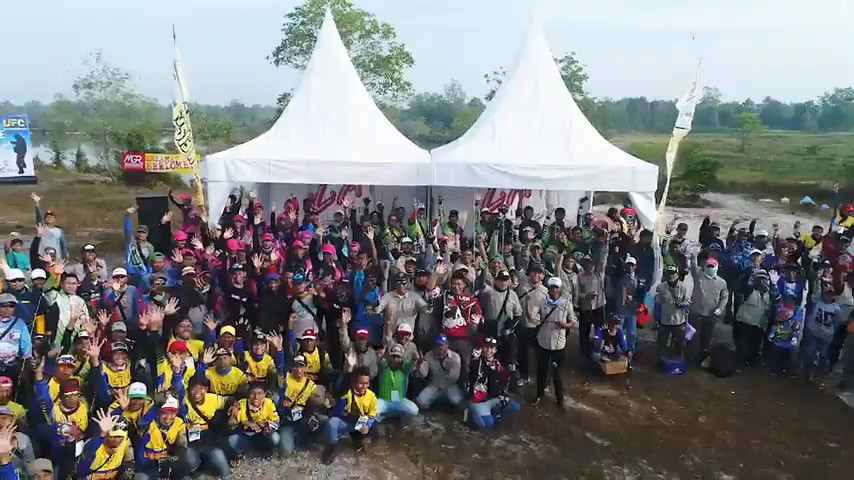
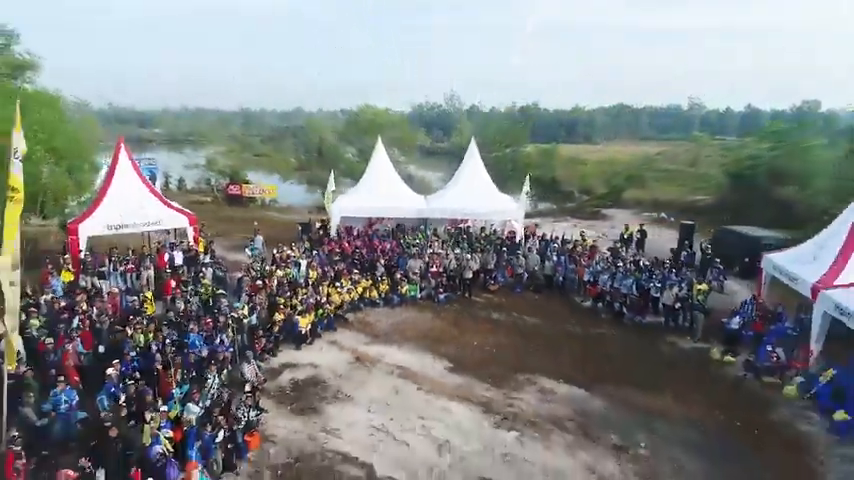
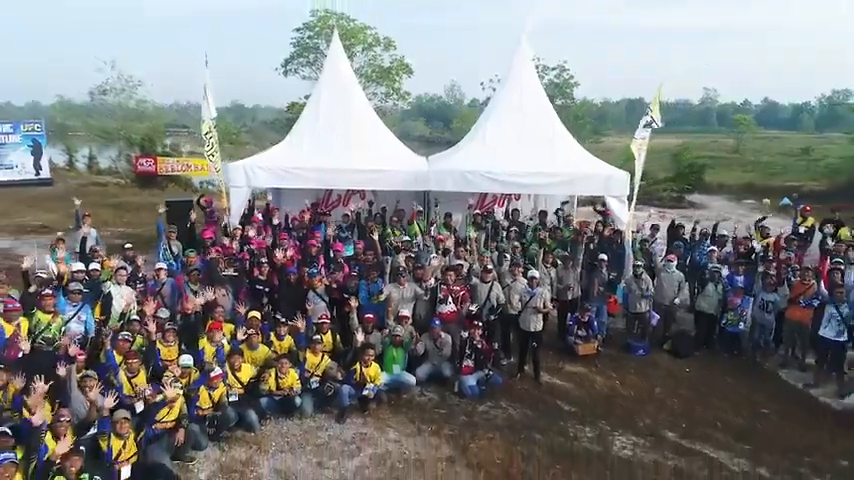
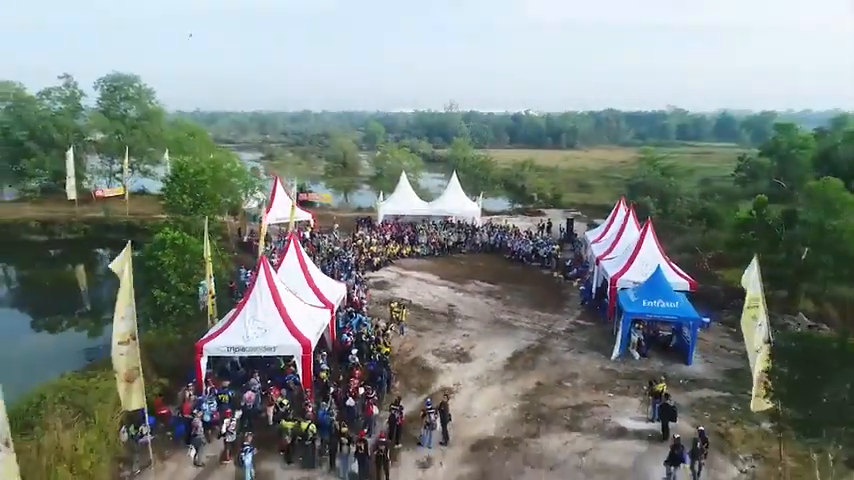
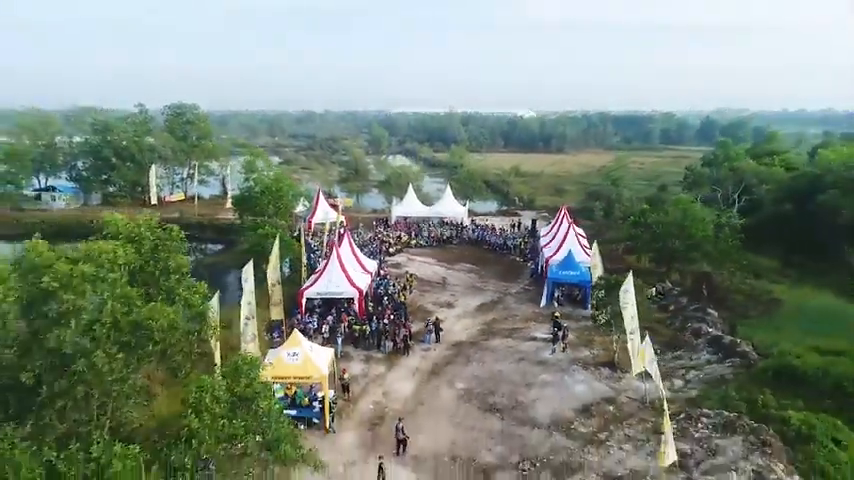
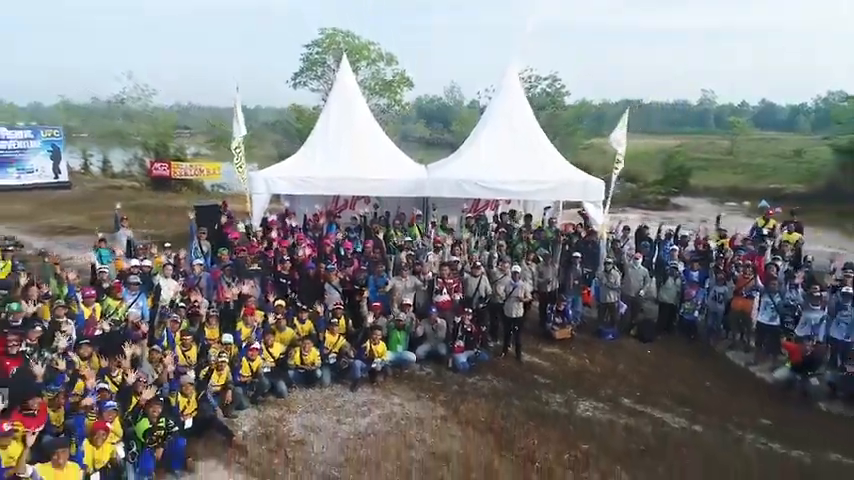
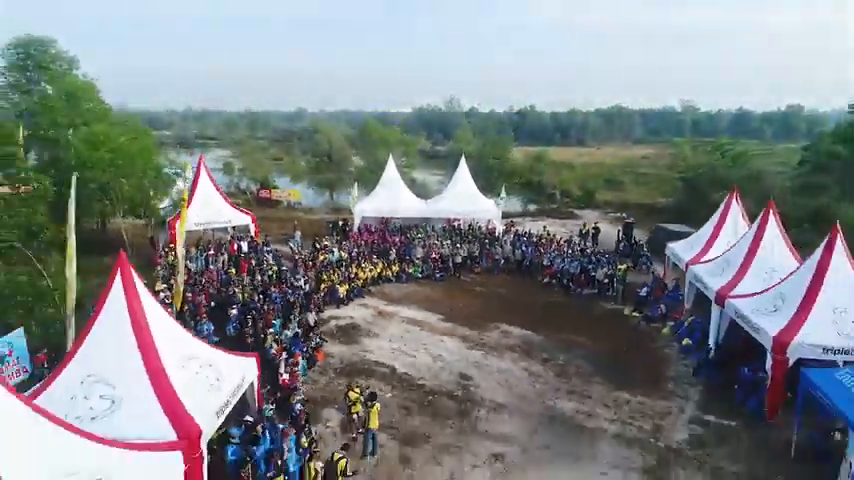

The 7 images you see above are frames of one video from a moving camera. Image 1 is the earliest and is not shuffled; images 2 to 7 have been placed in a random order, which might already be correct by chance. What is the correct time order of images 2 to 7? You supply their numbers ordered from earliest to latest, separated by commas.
3, 6, 2, 7, 4, 5
